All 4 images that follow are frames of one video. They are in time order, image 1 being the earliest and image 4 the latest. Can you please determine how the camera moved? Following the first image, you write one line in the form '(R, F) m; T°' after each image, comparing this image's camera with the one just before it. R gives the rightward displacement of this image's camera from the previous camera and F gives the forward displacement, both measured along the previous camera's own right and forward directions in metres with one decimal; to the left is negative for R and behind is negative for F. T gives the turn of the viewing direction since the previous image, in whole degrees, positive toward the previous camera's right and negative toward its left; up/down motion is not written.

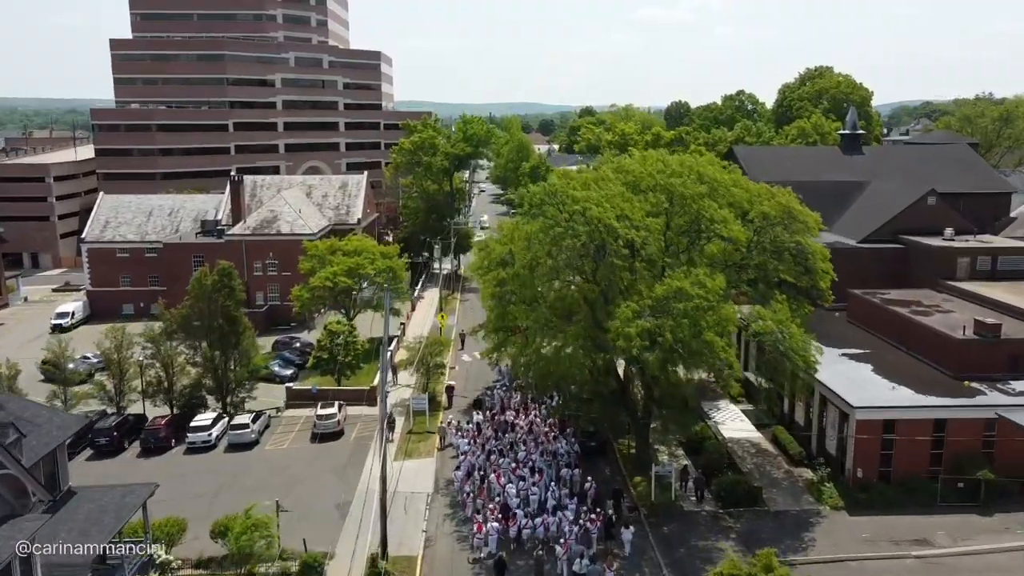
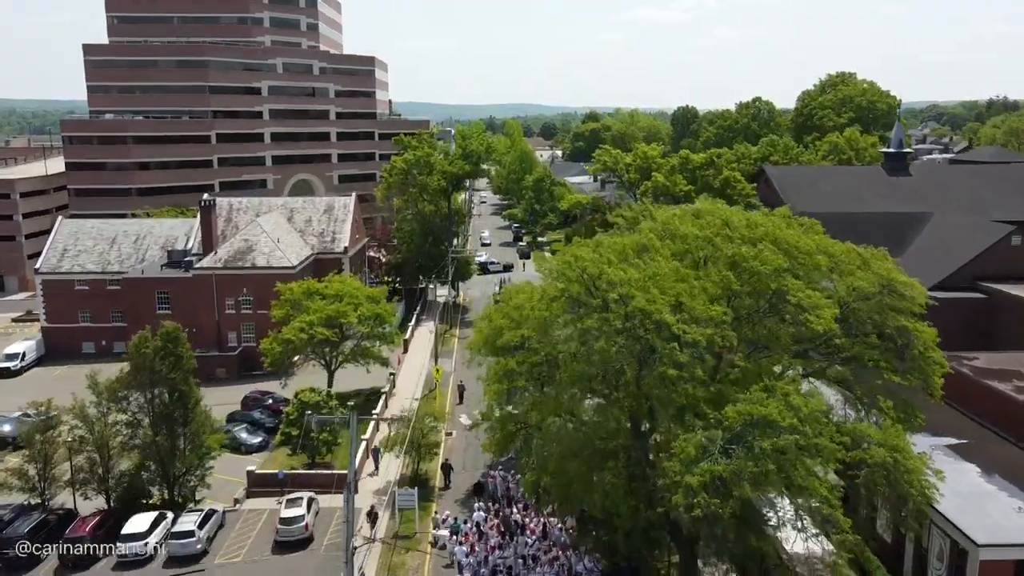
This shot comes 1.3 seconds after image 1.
(-0.3, +6.7) m; 0°
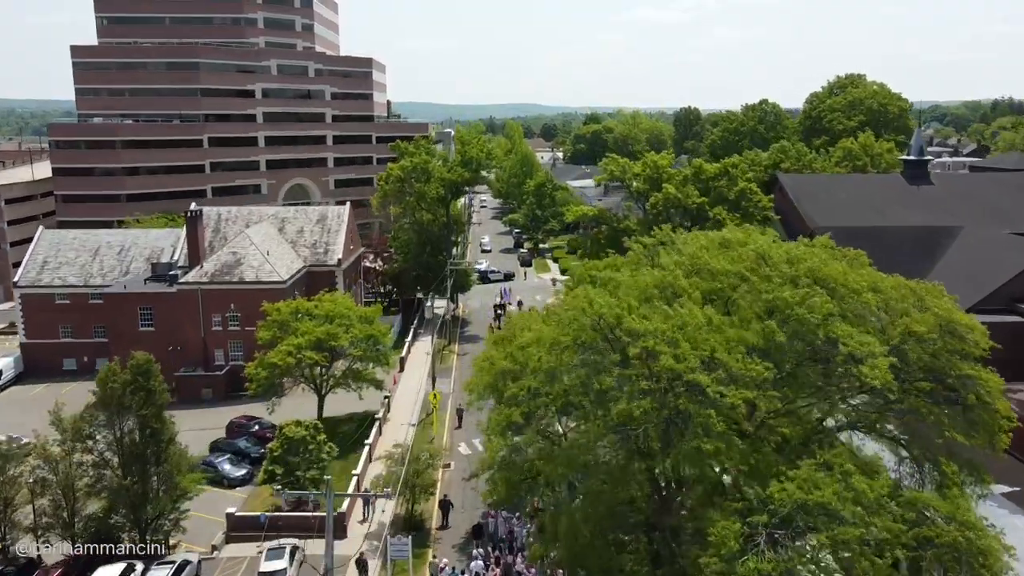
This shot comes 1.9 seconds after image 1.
(-0.1, +2.6) m; 0°
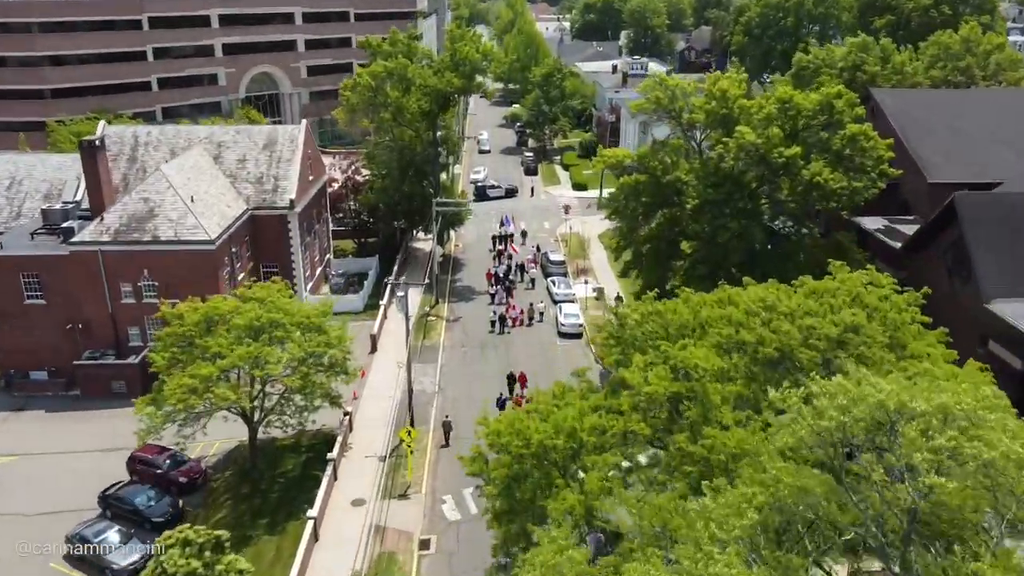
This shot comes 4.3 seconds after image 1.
(-0.2, +12.5) m; 0°
